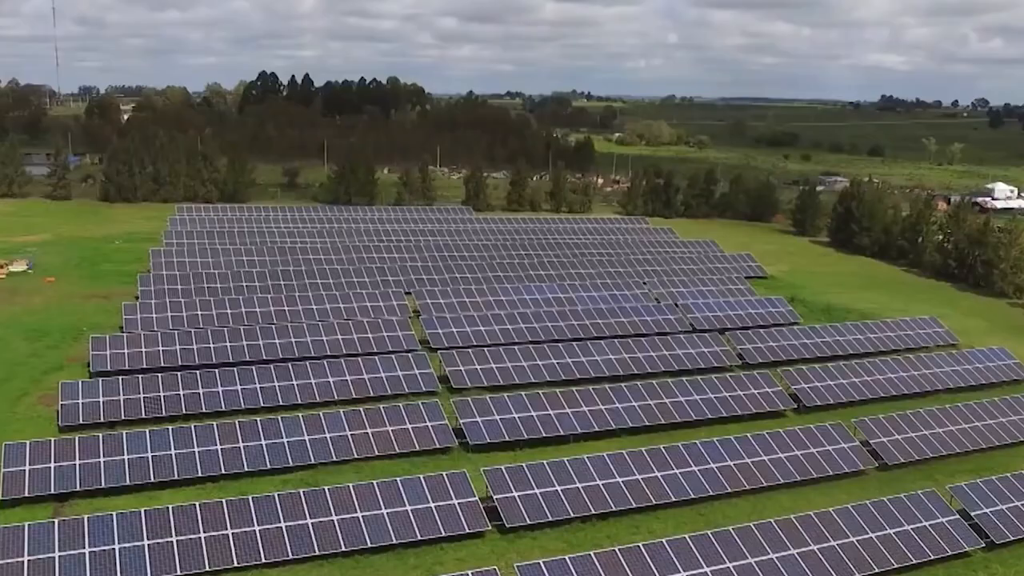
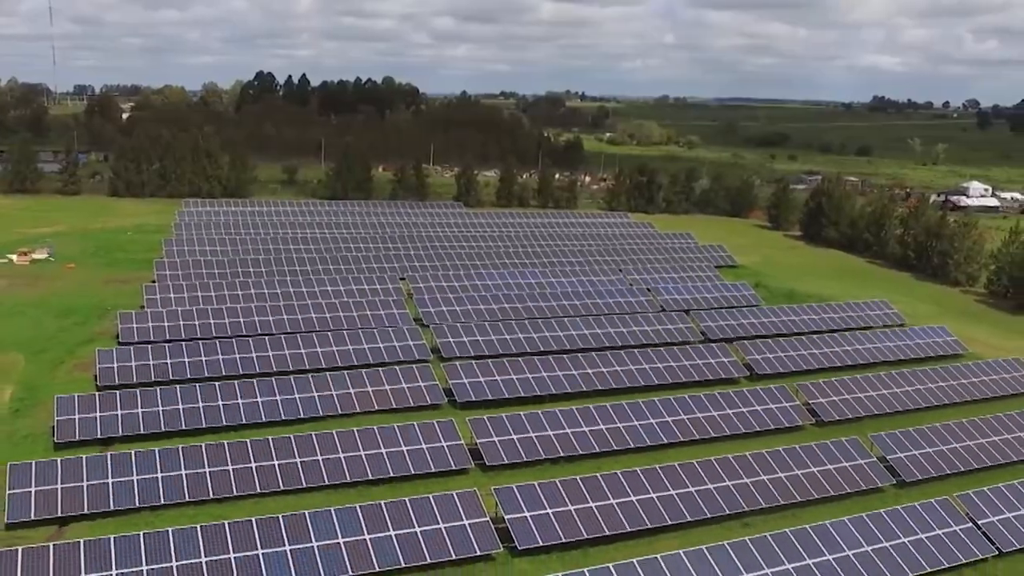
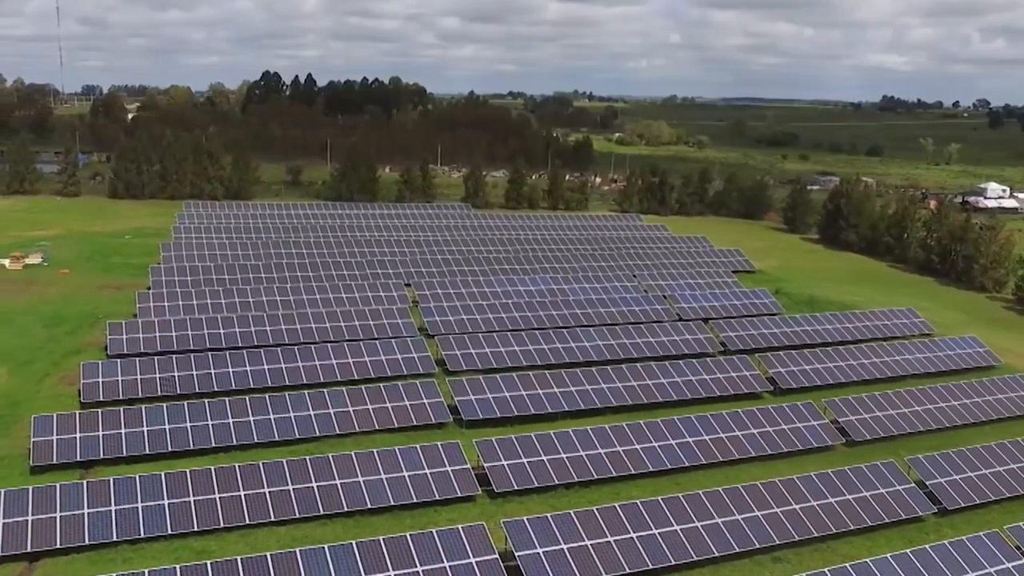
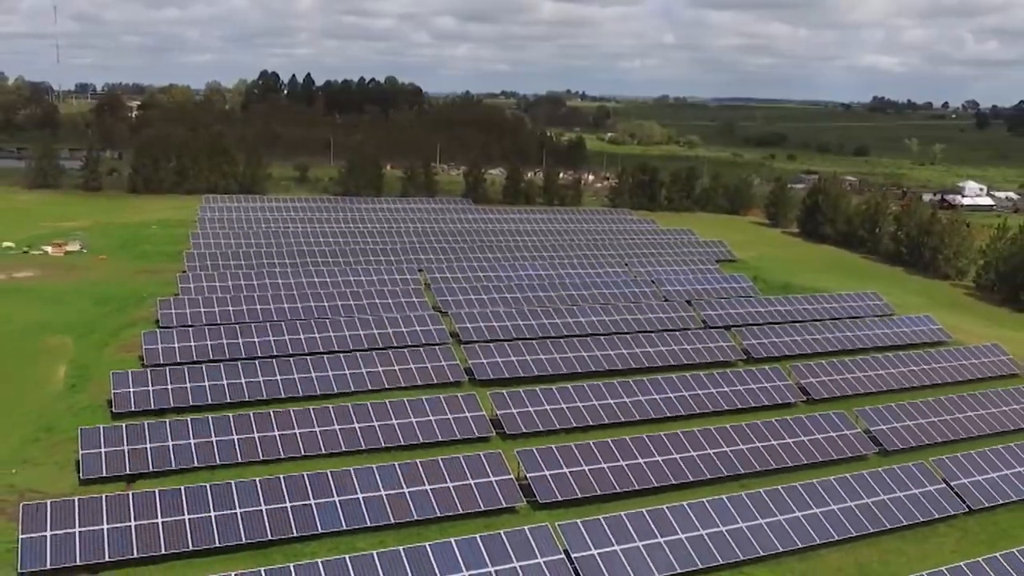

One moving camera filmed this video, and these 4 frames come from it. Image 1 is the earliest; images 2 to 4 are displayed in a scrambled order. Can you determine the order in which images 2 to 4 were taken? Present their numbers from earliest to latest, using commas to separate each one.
3, 2, 4
